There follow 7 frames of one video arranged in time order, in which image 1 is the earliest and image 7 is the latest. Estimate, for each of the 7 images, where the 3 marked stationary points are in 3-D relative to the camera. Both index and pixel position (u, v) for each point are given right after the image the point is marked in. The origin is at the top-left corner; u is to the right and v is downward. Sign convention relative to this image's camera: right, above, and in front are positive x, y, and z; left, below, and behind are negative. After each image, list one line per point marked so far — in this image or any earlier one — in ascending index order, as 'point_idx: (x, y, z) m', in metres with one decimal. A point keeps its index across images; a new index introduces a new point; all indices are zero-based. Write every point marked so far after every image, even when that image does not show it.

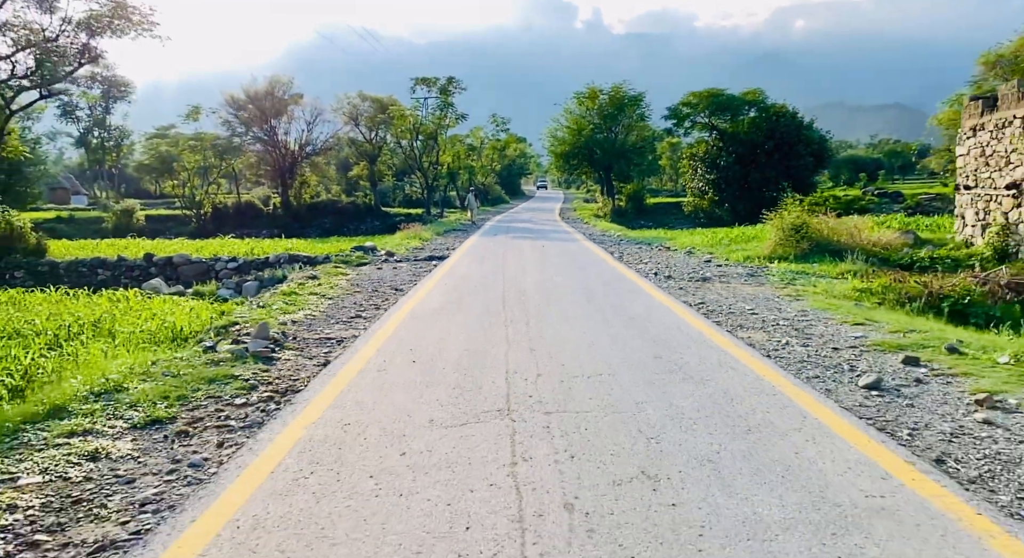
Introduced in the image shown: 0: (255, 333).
0: (-2.7, -0.6, +7.8) m
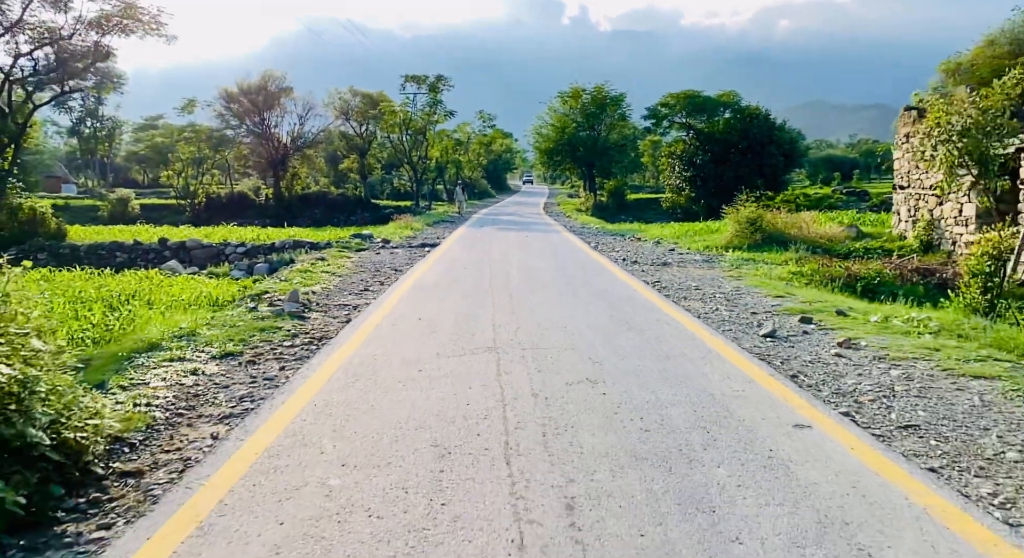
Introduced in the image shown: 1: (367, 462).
0: (-2.9, -0.3, +9.5) m
1: (-0.8, -1.0, +4.0) m
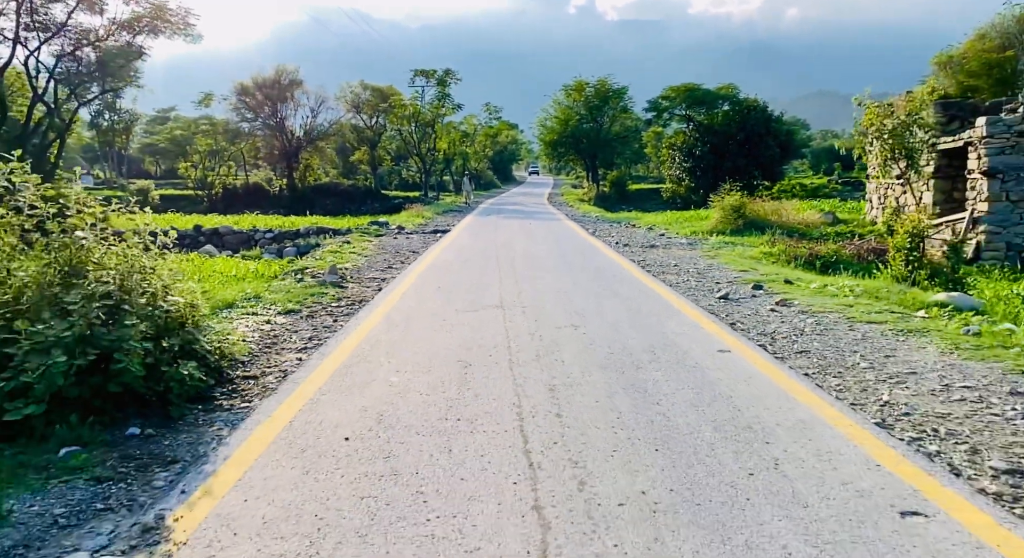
0: (-2.8, +0.1, +11.2) m
1: (-0.8, -0.7, +5.8) m
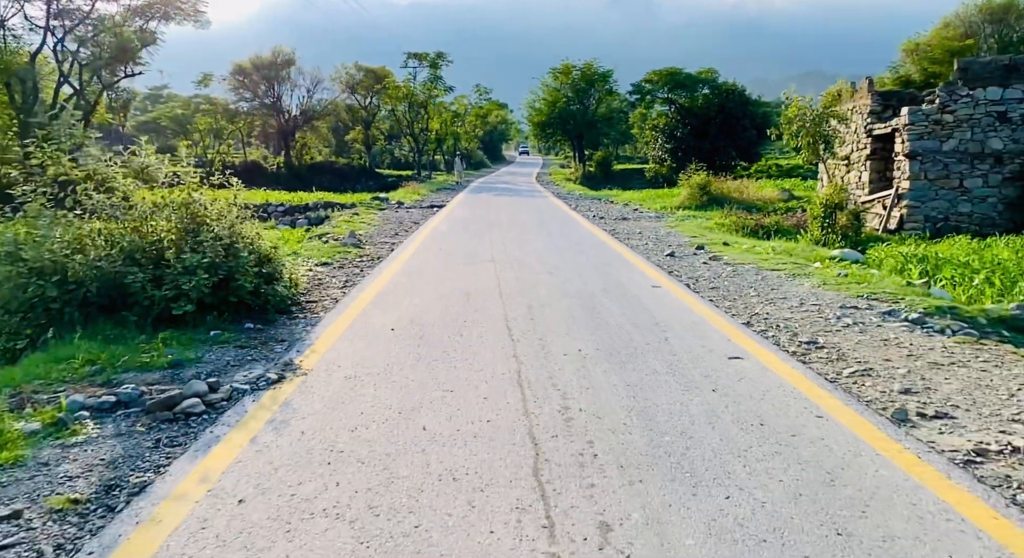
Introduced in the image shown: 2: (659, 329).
0: (-3.0, +0.8, +13.4) m
1: (-0.9, -0.2, +8.0) m
2: (+1.3, -0.4, +6.4) m
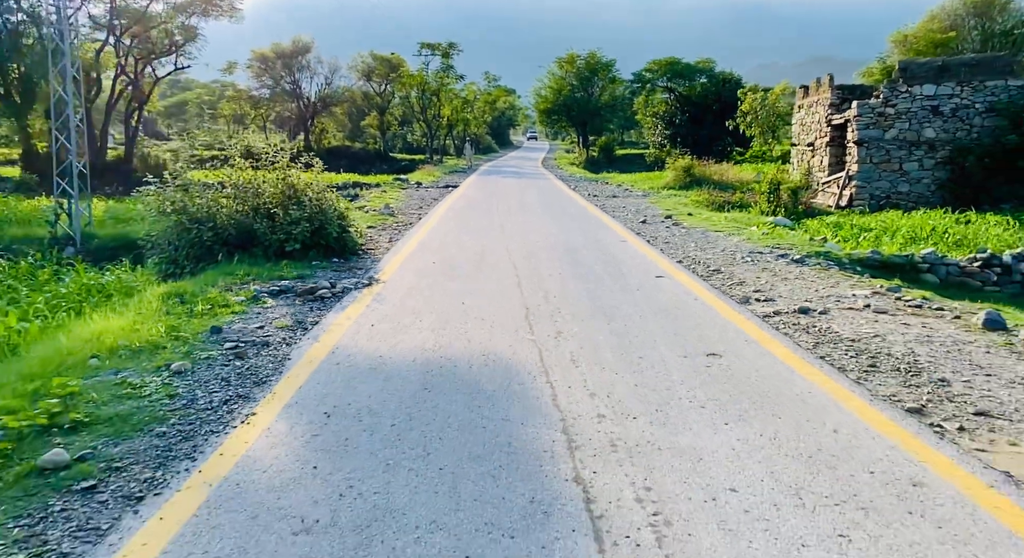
0: (-2.9, +1.5, +16.2) m
1: (-0.8, +0.5, +10.9) m
2: (+1.3, +0.2, +9.2) m
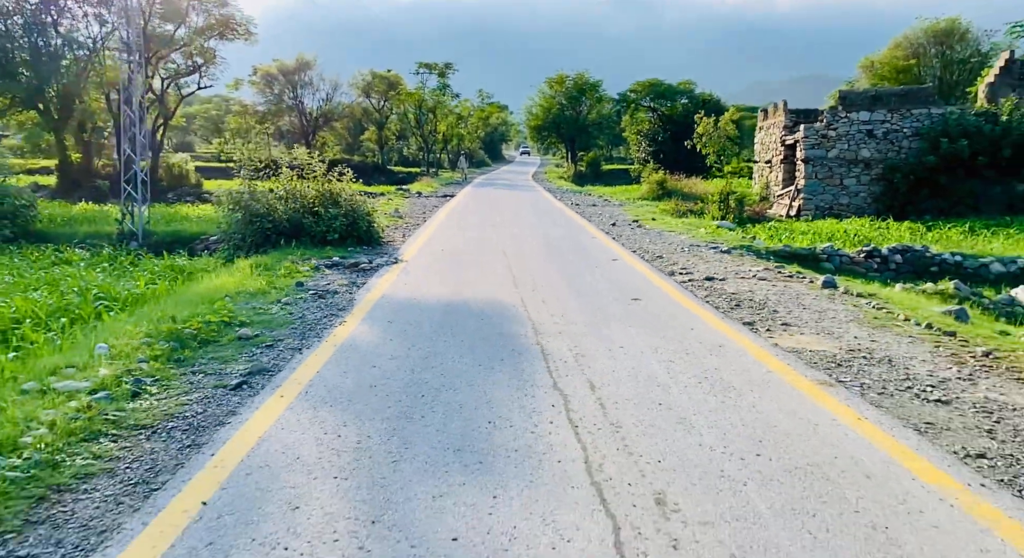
0: (-3.1, +1.7, +18.9) m
1: (-1.0, +0.7, +13.5) m
2: (+1.2, +0.4, +11.9) m
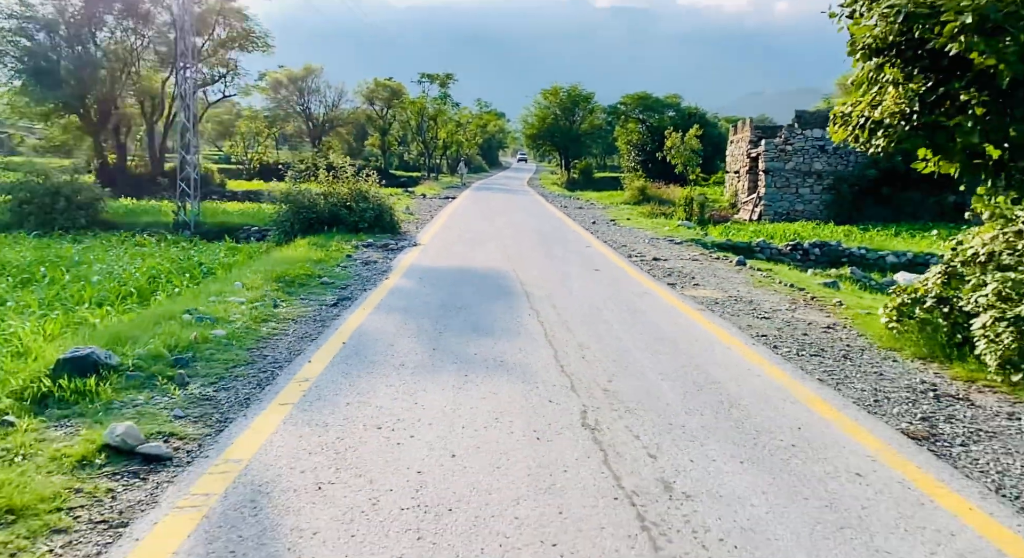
0: (-3.2, +2.0, +21.7) m
1: (-1.1, +1.0, +16.3) m
2: (+1.1, +0.7, +14.7) m
